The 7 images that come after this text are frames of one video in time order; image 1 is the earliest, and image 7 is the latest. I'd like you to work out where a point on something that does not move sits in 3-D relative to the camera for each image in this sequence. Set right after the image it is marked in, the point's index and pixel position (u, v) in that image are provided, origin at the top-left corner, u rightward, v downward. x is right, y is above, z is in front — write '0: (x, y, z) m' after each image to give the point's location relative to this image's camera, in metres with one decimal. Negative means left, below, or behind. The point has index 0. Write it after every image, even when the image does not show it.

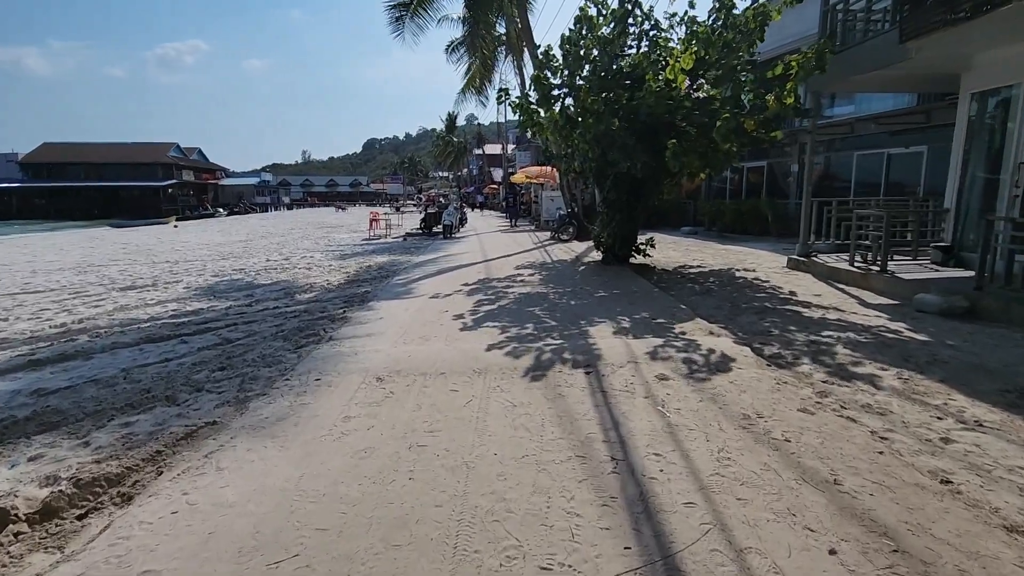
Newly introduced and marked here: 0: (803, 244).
0: (+6.1, +0.9, +11.4) m
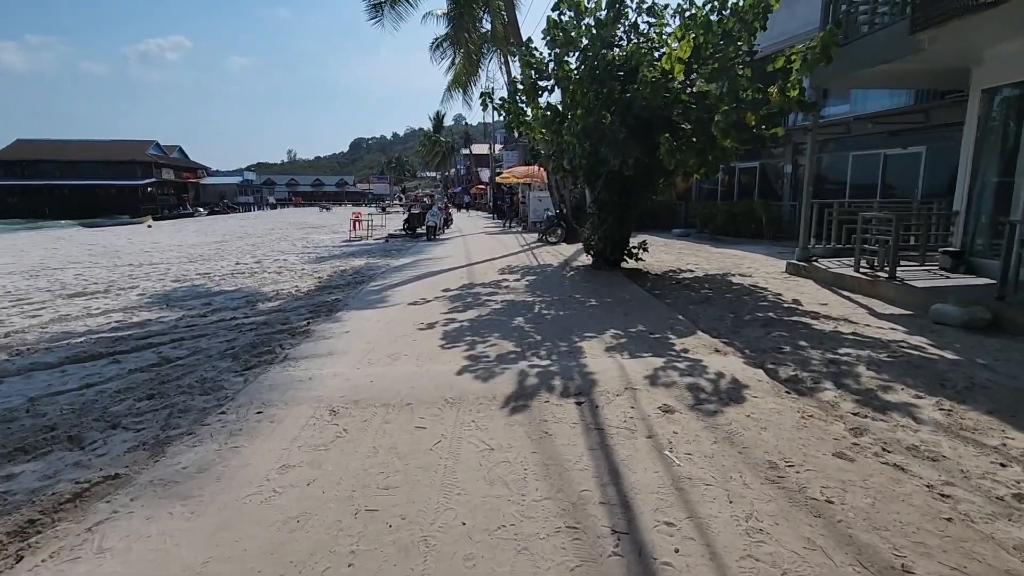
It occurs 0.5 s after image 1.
0: (+5.7, +0.8, +10.8) m
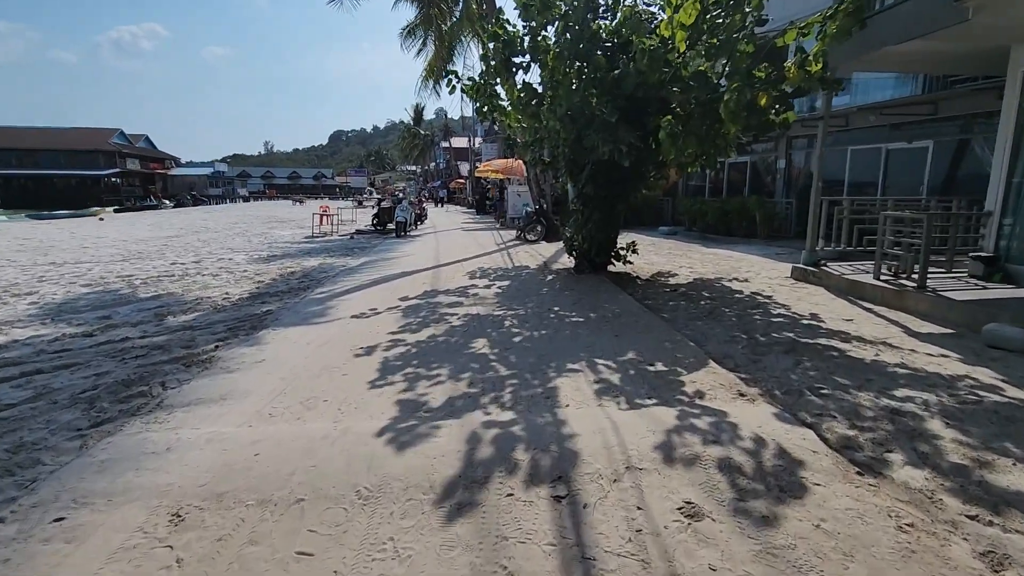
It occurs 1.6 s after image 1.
0: (+5.2, +0.6, +9.6) m
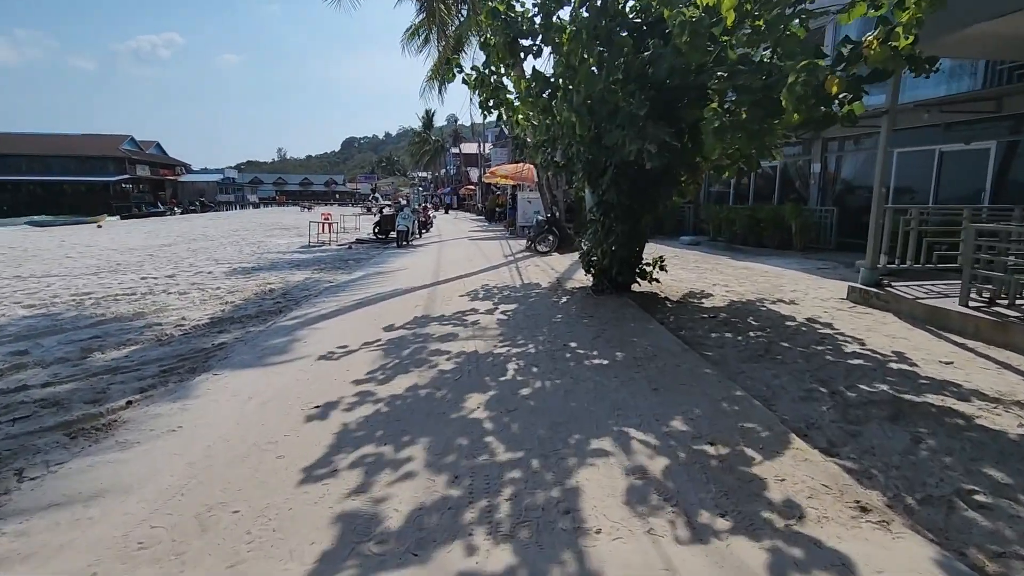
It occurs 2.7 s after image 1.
0: (+5.4, +0.3, +8.1) m
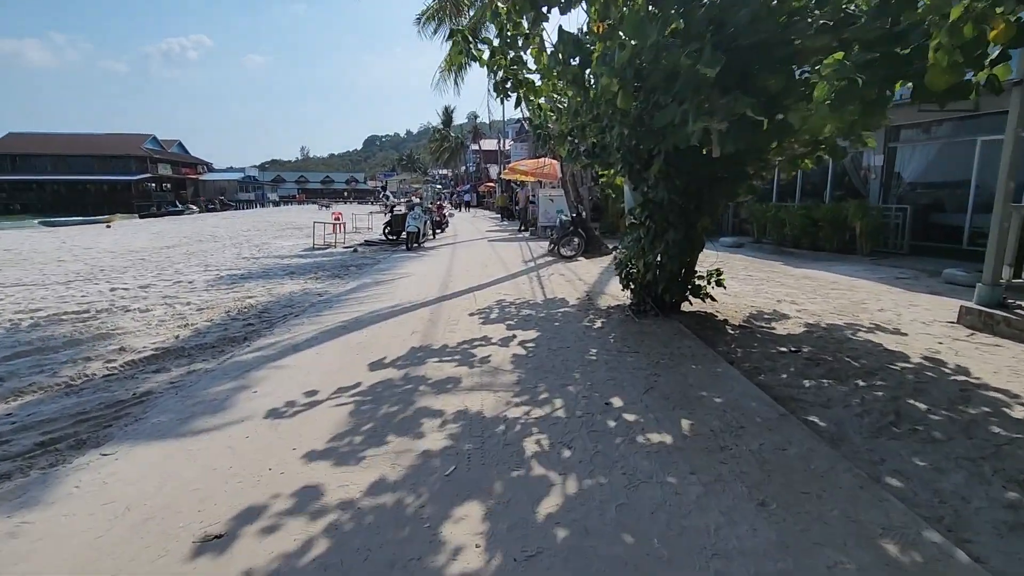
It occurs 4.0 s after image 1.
0: (+5.6, 0.0, +6.3) m
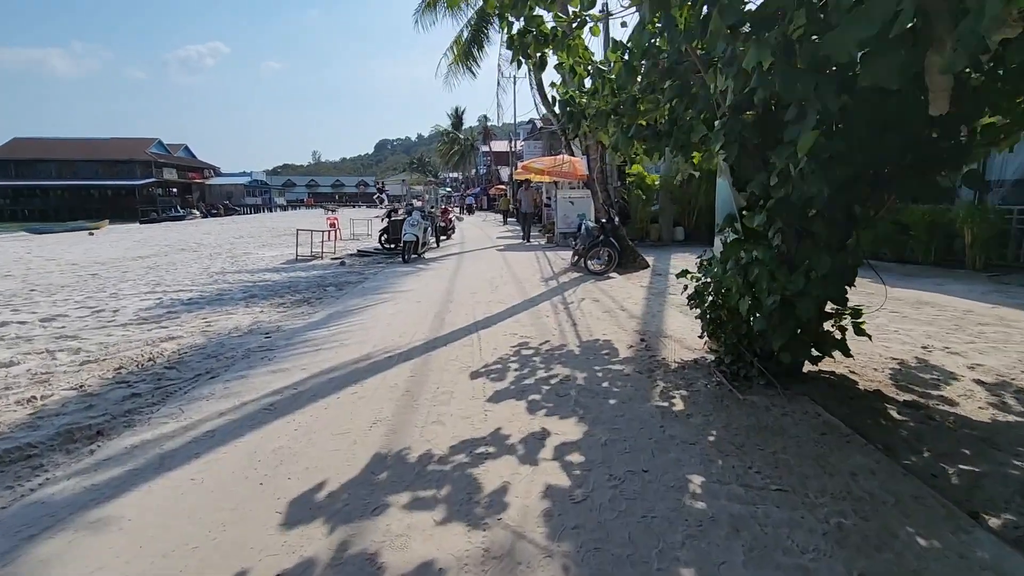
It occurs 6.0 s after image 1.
0: (+5.8, -0.4, +3.7) m
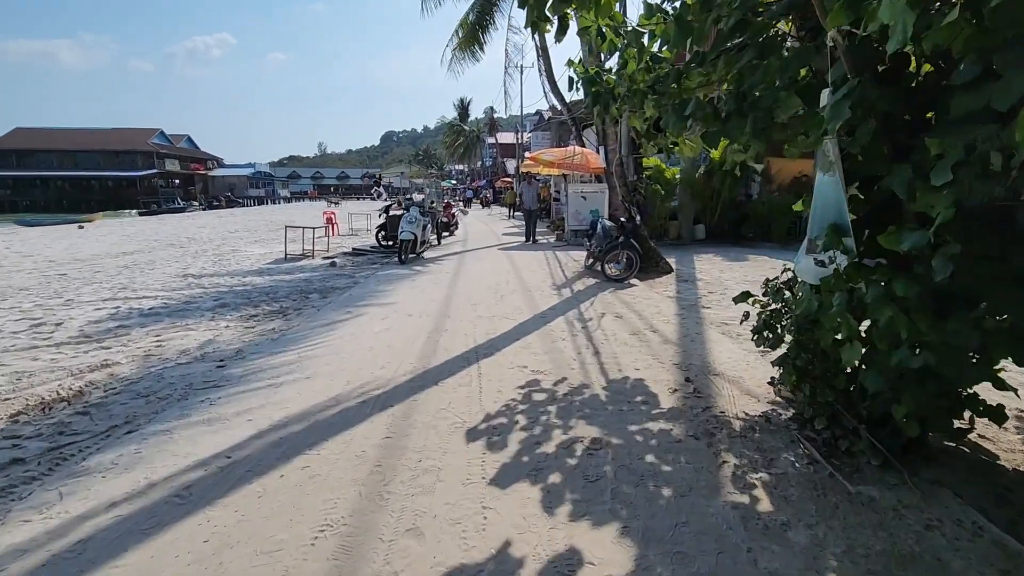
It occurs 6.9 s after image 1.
0: (+5.8, -0.6, +2.4) m
